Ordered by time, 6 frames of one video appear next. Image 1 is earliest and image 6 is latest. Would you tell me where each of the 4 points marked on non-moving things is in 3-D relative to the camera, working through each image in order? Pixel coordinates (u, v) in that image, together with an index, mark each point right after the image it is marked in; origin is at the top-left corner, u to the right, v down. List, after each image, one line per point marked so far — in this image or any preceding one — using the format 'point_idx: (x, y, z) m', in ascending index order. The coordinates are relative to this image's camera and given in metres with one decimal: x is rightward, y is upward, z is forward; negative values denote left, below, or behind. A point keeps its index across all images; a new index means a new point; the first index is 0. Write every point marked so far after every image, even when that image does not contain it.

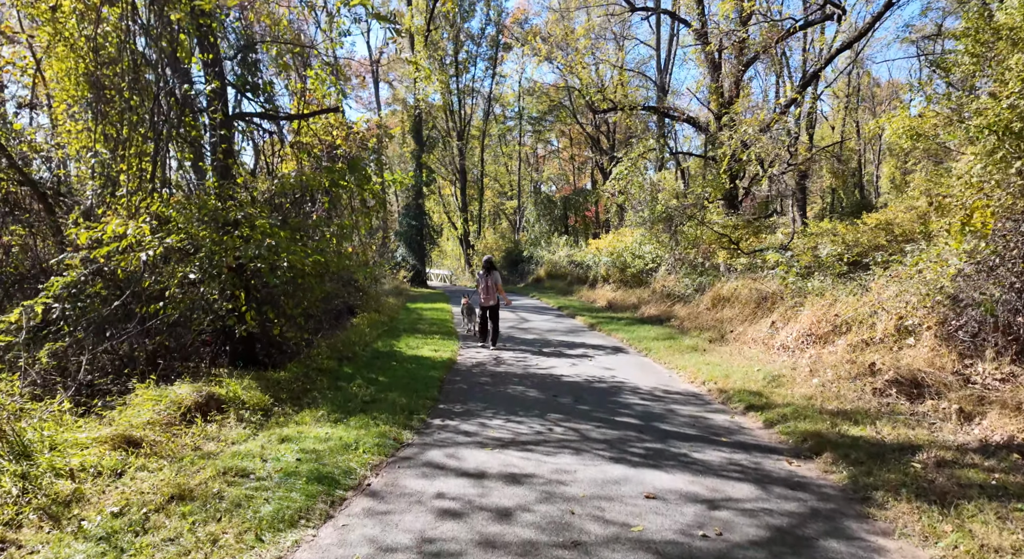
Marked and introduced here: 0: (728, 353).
0: (+3.0, -1.0, +9.9) m
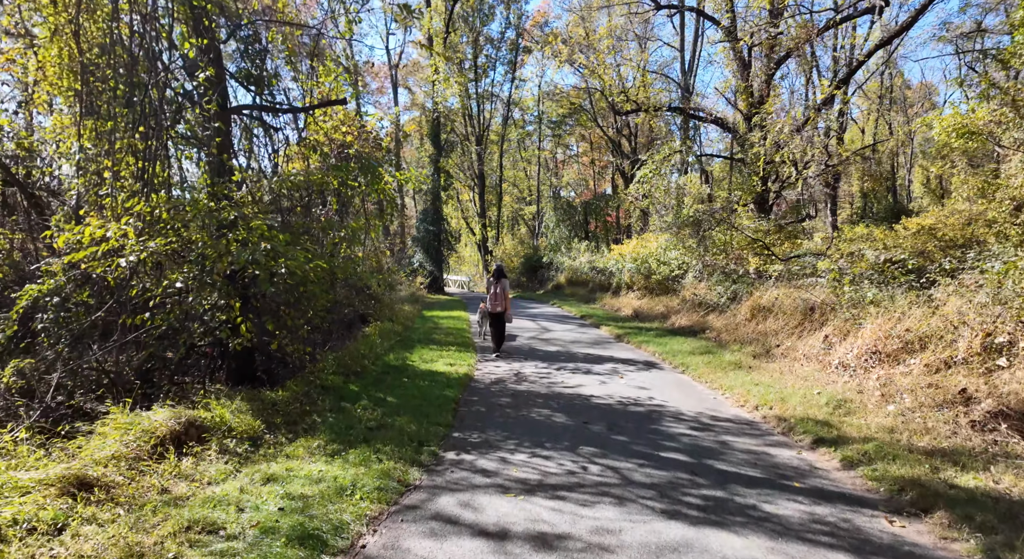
0: (+3.3, -1.1, +8.9) m
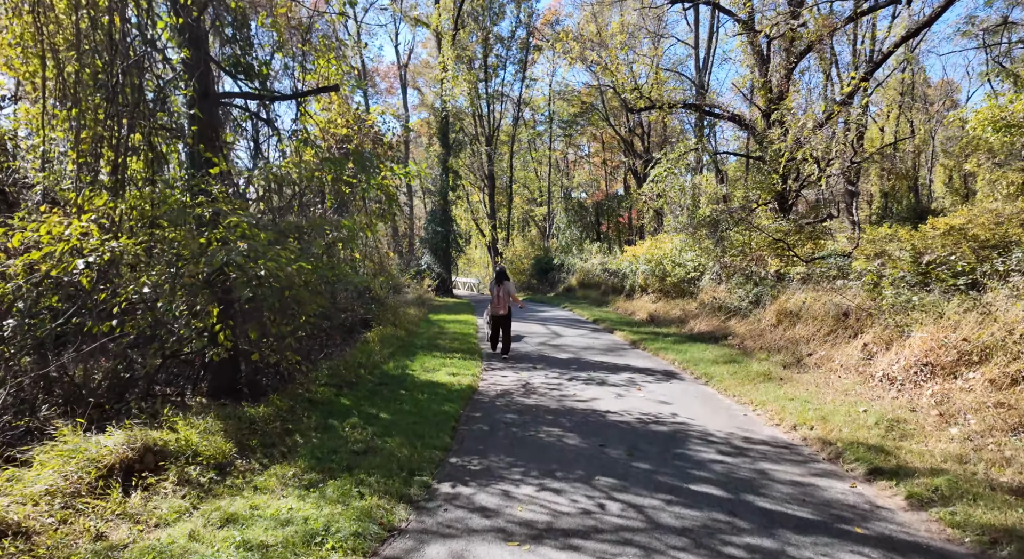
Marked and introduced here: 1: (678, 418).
0: (+3.4, -1.2, +8.0) m
1: (+1.6, -1.4, +7.0) m
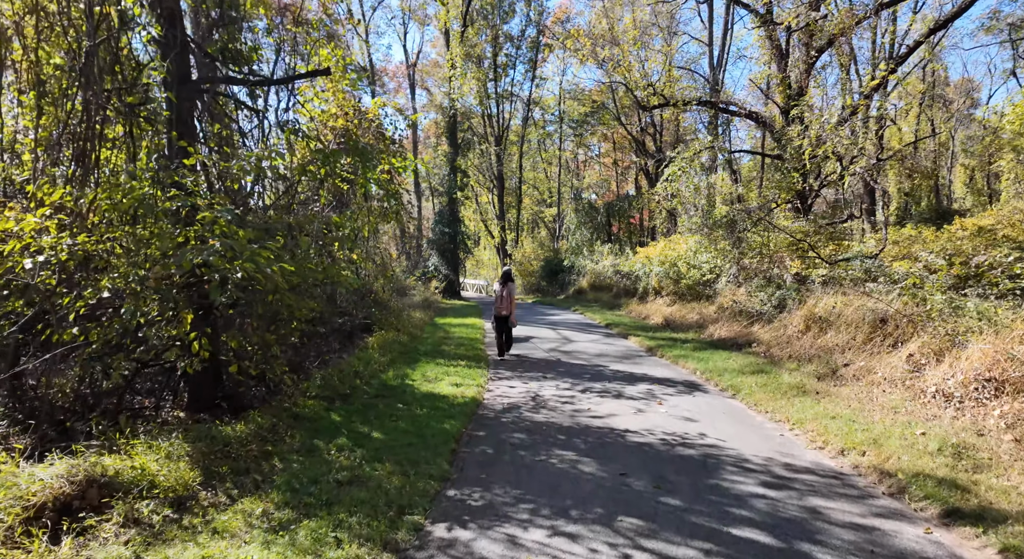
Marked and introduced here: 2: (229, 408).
0: (+3.5, -1.2, +7.2) m
1: (+1.7, -1.4, +6.3) m
2: (-2.9, -1.3, +7.1) m
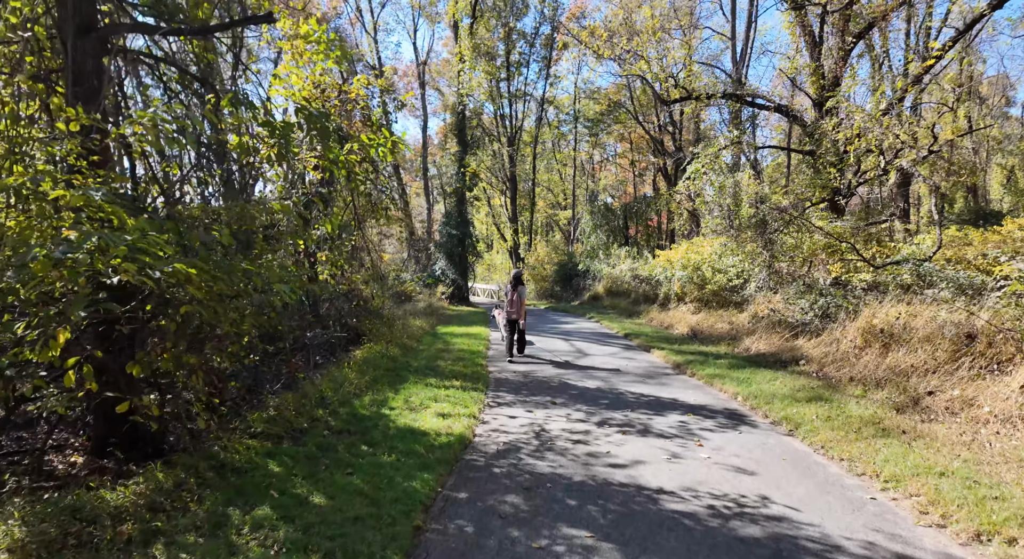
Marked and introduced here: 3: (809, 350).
0: (+3.4, -1.3, +5.4) m
1: (+1.6, -1.4, +4.5) m
2: (-2.9, -1.3, +5.5) m
3: (+4.3, -1.0, +10.3) m
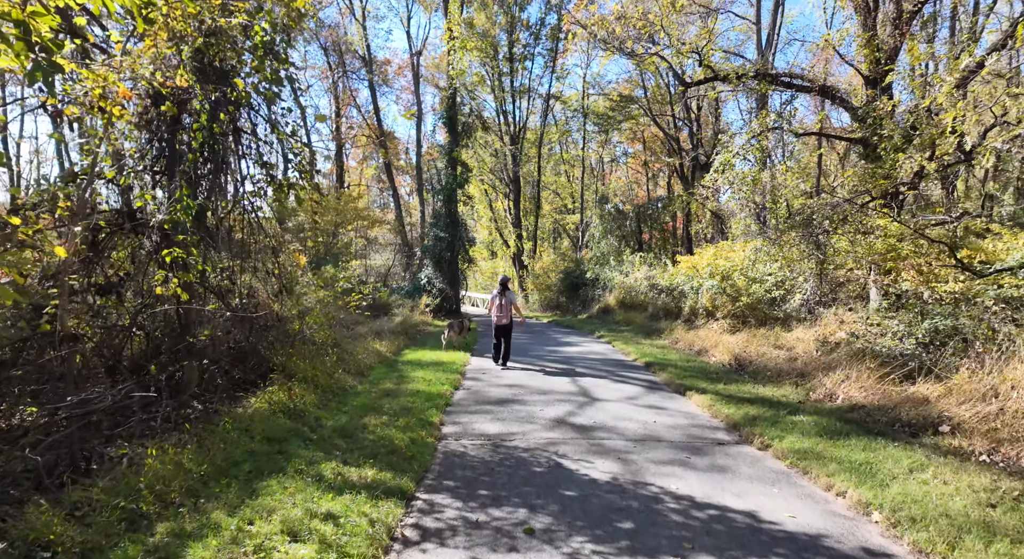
0: (+3.0, -1.3, +1.5) m
1: (+1.2, -1.5, +0.6) m
2: (-3.3, -1.4, +1.6) m
3: (+3.9, -1.1, +6.3) m
